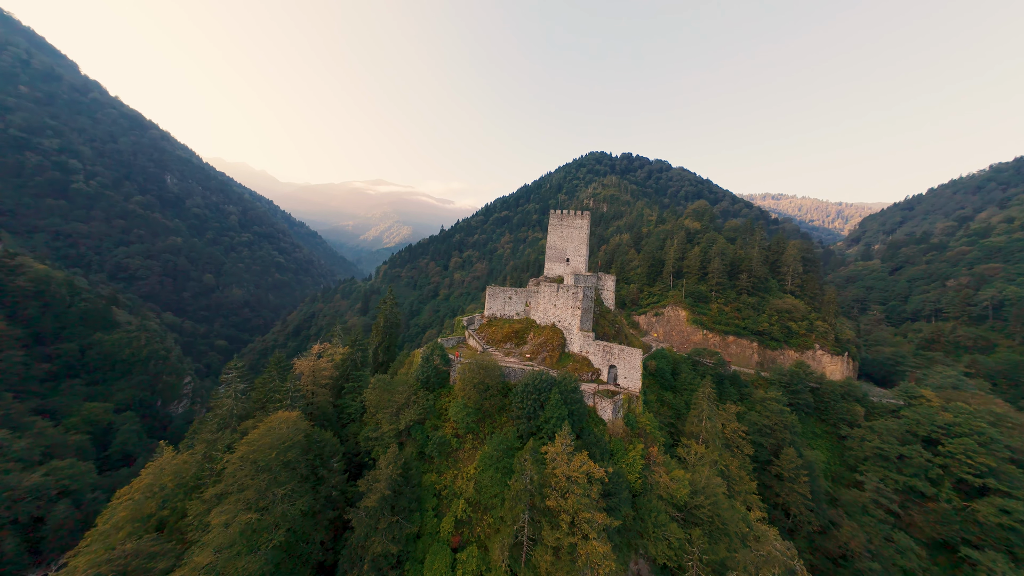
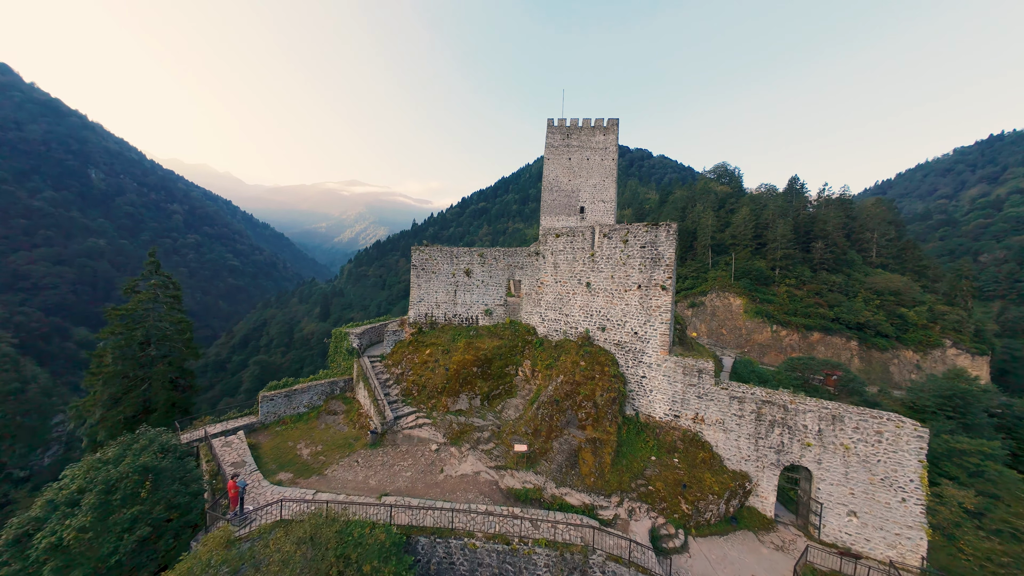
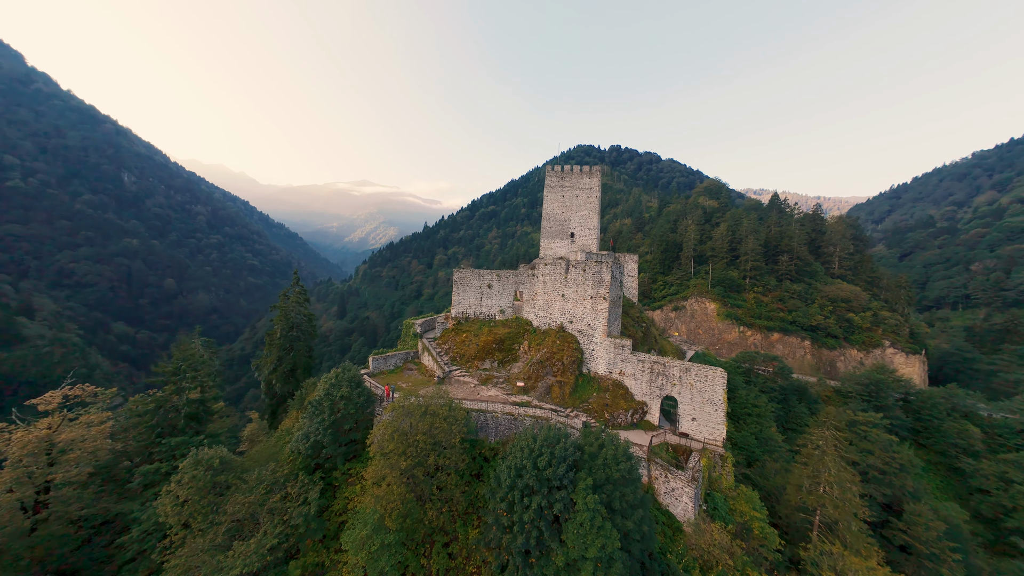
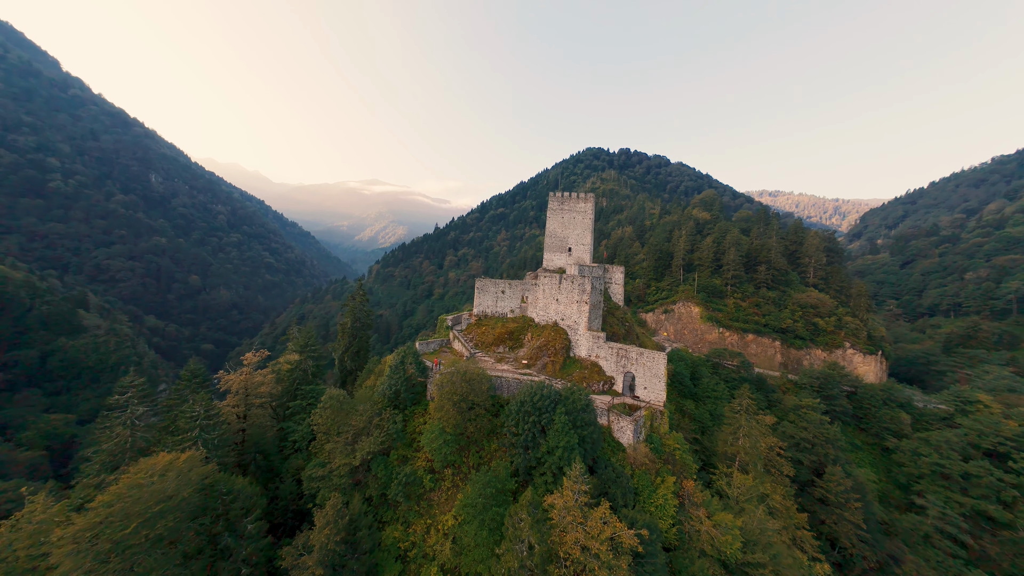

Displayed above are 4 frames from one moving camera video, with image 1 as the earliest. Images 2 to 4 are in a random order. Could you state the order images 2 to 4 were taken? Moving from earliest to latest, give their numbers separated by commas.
4, 3, 2
